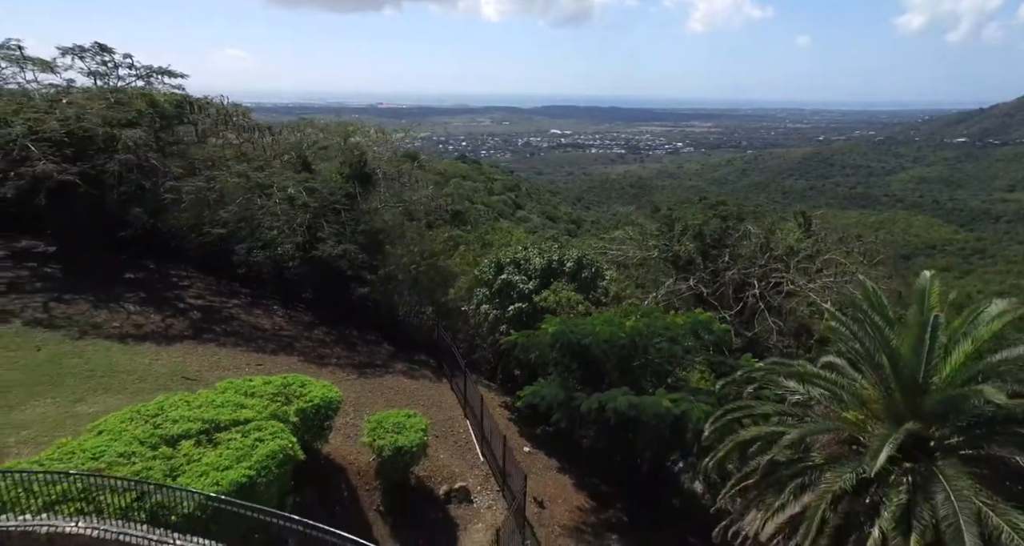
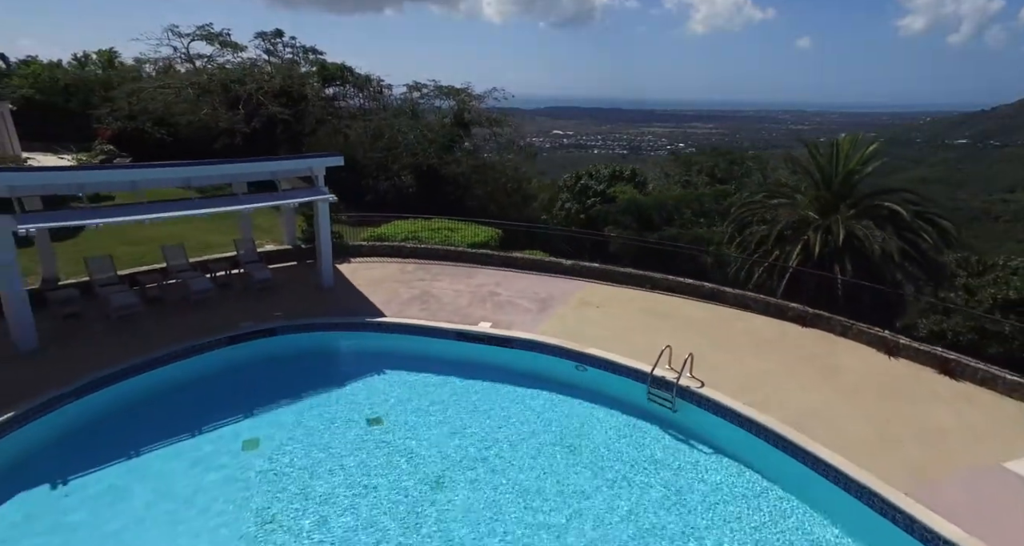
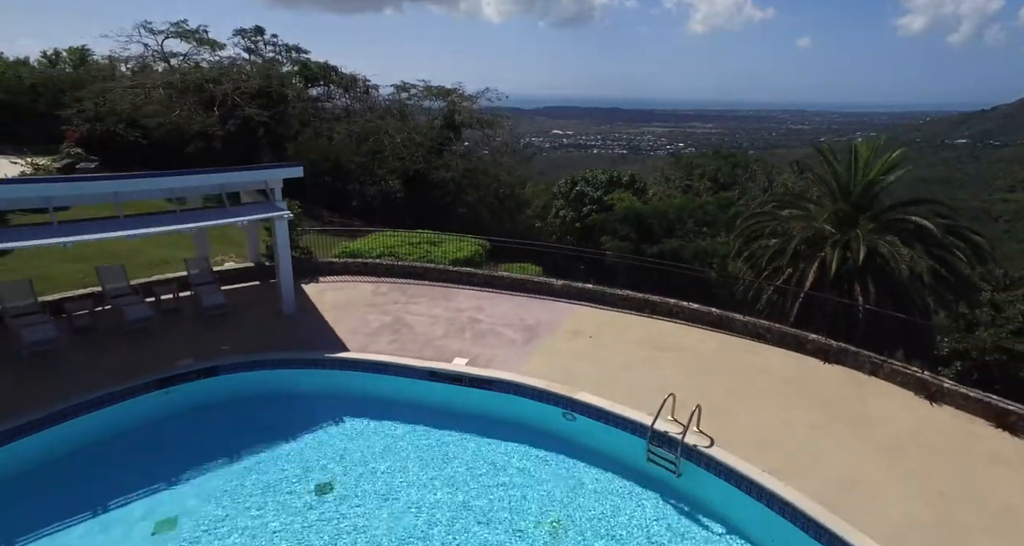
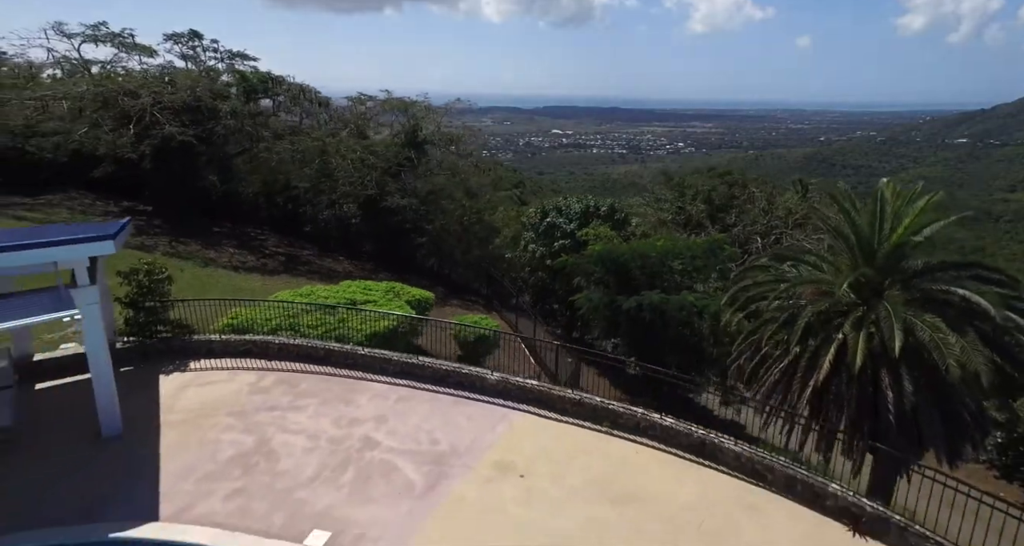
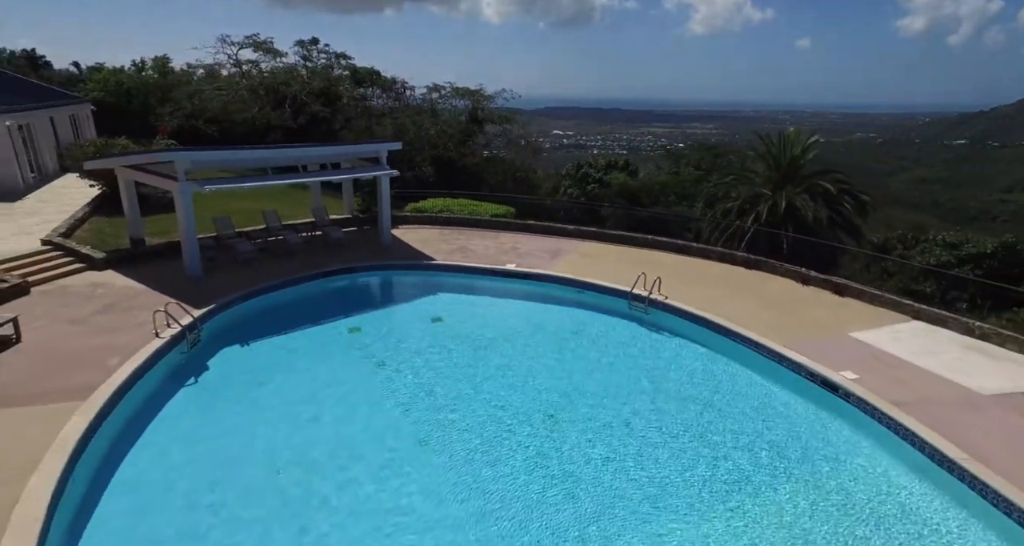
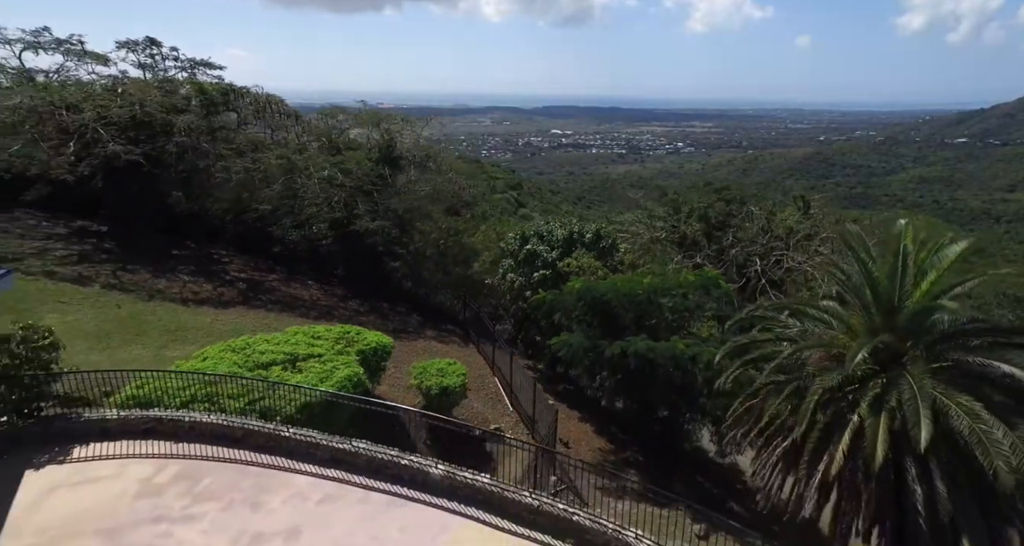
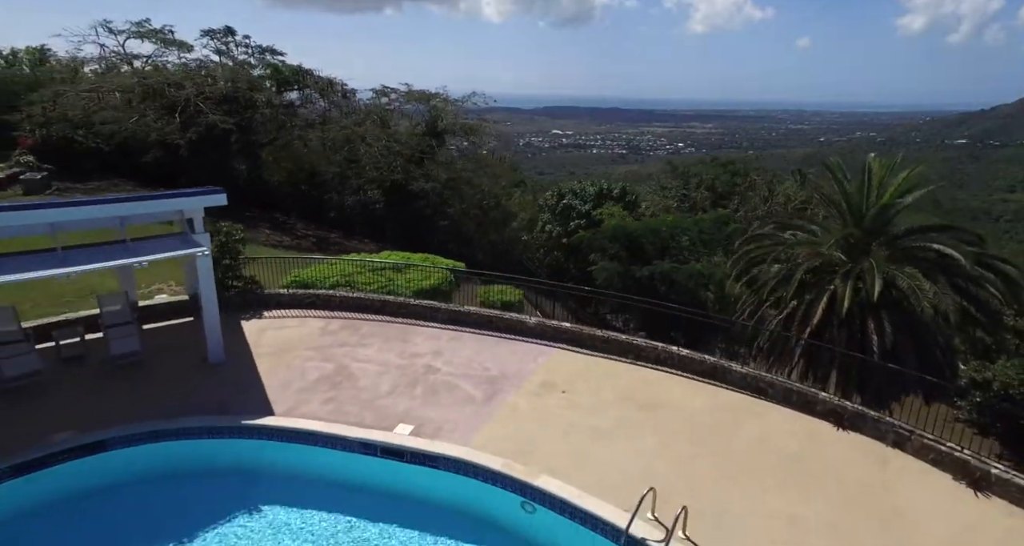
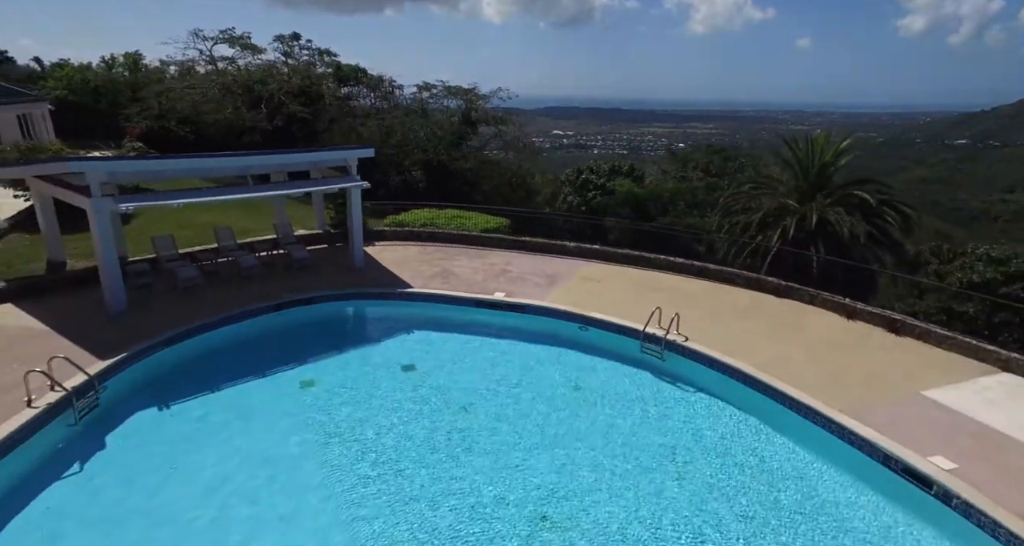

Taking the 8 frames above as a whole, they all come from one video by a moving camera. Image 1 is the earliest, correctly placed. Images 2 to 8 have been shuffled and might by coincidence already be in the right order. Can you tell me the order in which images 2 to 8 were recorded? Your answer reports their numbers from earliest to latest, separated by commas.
6, 4, 7, 3, 2, 8, 5
